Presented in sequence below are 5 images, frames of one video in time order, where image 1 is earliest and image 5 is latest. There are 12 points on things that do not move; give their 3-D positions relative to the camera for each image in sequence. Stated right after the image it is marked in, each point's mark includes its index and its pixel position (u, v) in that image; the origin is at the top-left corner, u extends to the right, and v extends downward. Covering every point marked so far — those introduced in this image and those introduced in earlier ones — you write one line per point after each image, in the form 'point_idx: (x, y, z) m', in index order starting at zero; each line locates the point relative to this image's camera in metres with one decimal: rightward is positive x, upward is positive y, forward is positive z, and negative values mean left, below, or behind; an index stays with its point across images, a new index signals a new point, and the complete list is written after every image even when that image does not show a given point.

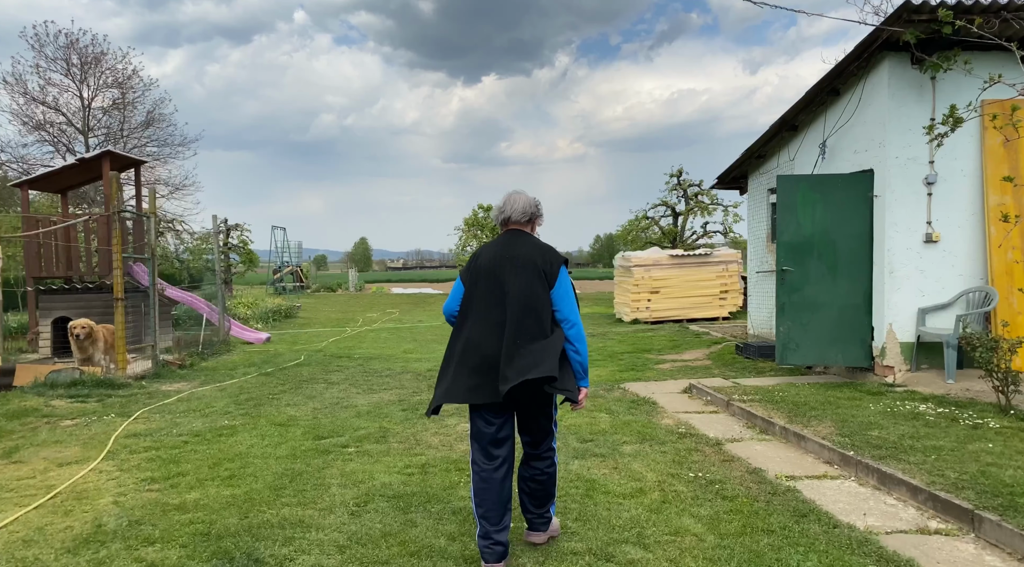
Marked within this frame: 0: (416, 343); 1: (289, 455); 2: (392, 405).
0: (-1.6, -1.0, +12.6) m
1: (-1.4, -1.1, +4.7) m
2: (-1.1, -1.1, +6.5) m
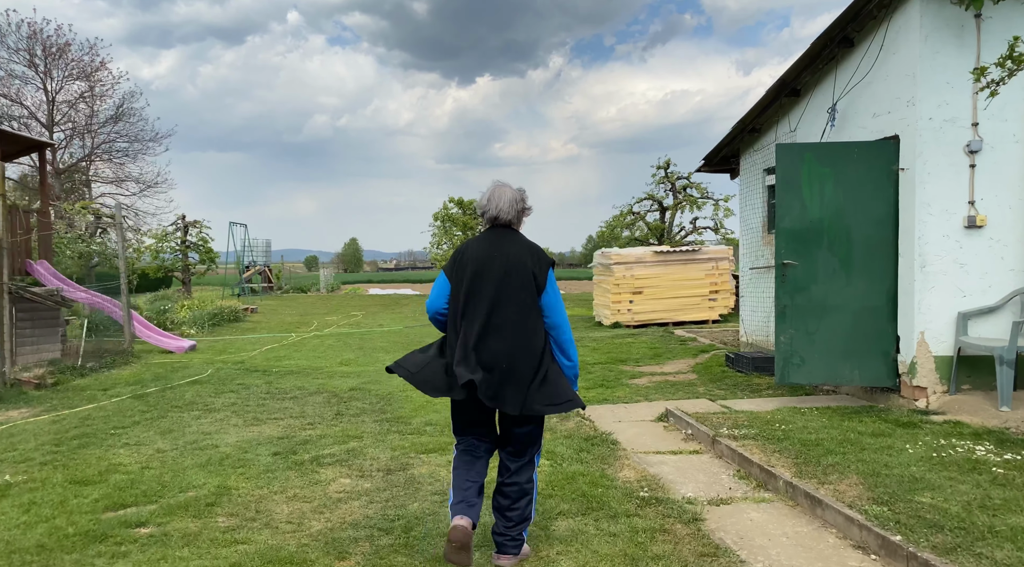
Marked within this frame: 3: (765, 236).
0: (-2.3, -1.0, +10.9) m
1: (-2.0, -1.1, +3.1) m
2: (-1.6, -1.1, +4.8) m
3: (+2.9, +0.5, +8.5) m
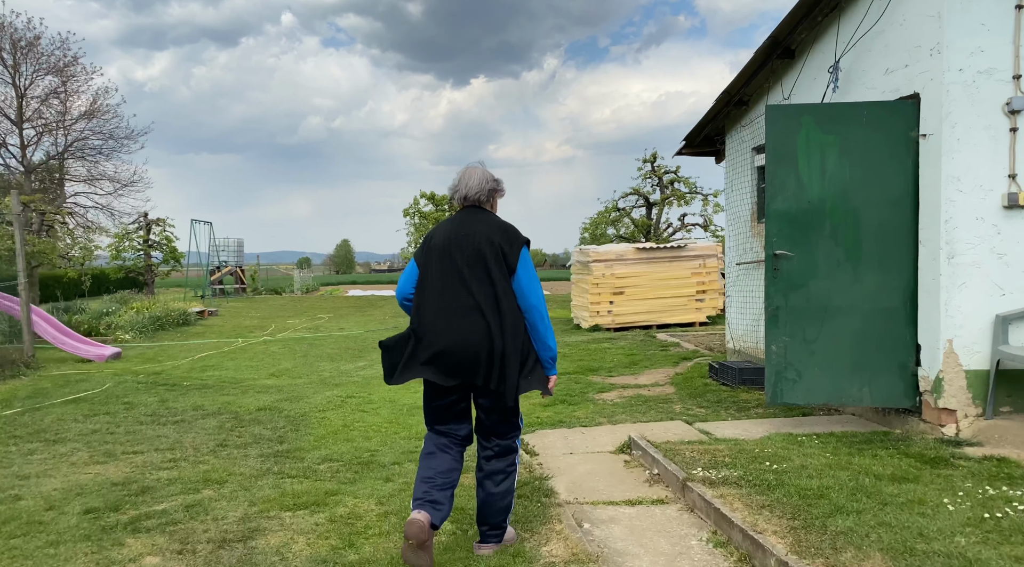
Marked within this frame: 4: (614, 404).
0: (-2.8, -1.0, +9.7) m
1: (-2.4, -1.1, +1.8) m
2: (-2.1, -1.0, +3.6) m
3: (+2.4, +0.6, +7.3) m
4: (+0.9, -1.0, +6.4) m
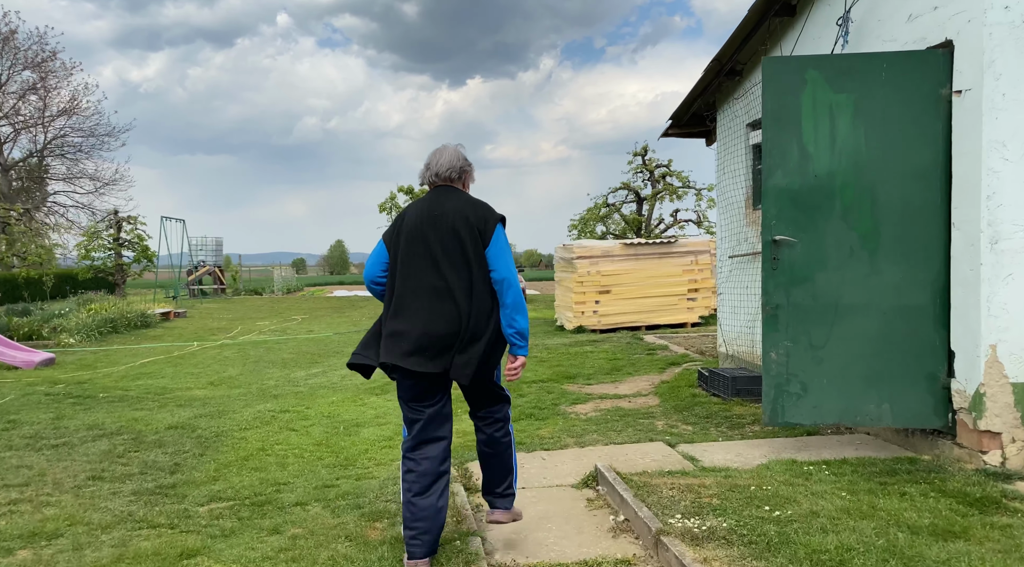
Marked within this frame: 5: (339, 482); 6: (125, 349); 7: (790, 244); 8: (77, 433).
0: (-3.1, -1.0, +8.8) m
1: (-2.7, -1.0, +0.9) m
2: (-2.4, -1.0, +2.7) m
3: (+2.0, +0.6, +6.4) m
4: (+0.6, -1.0, +5.5) m
5: (-0.9, -1.1, +4.0) m
6: (-5.8, -1.0, +11.0) m
7: (+1.5, +0.2, +4.0) m
8: (-2.9, -1.0, +5.0) m
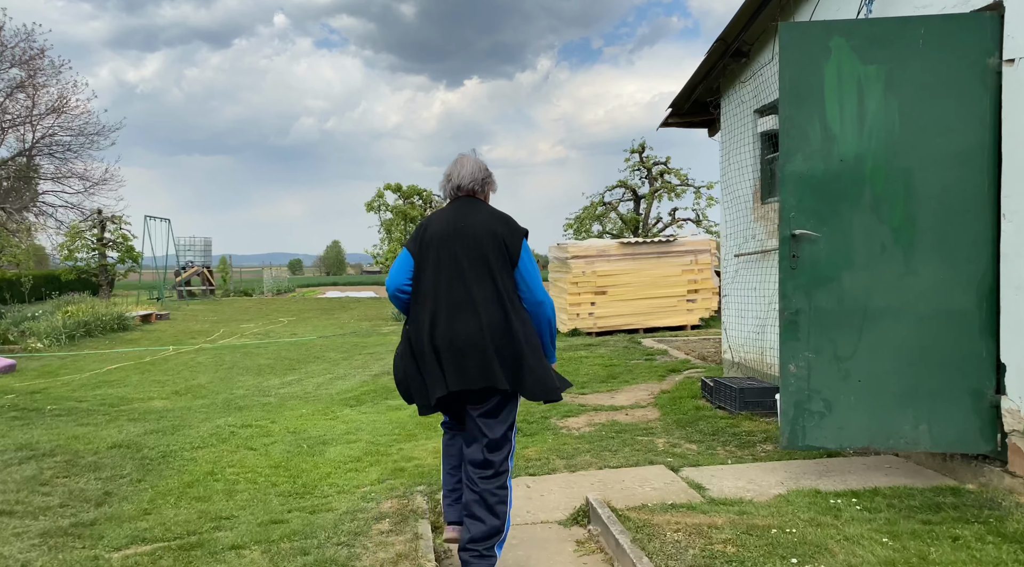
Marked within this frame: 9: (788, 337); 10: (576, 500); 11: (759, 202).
0: (-3.3, -1.0, +8.2) m
1: (-2.8, -1.1, +0.4) m
2: (-2.5, -1.0, +2.2) m
3: (+1.9, +0.6, +5.8) m
4: (+0.5, -1.0, +5.0) m
5: (-1.0, -1.1, +3.4) m
6: (-5.9, -1.0, +10.5) m
7: (+1.4, +0.2, +3.4) m
8: (-3.0, -1.0, +4.4) m
9: (+1.3, -0.3, +3.5) m
10: (+0.3, -1.0, +3.5) m
11: (+1.9, +0.6, +5.8) m
